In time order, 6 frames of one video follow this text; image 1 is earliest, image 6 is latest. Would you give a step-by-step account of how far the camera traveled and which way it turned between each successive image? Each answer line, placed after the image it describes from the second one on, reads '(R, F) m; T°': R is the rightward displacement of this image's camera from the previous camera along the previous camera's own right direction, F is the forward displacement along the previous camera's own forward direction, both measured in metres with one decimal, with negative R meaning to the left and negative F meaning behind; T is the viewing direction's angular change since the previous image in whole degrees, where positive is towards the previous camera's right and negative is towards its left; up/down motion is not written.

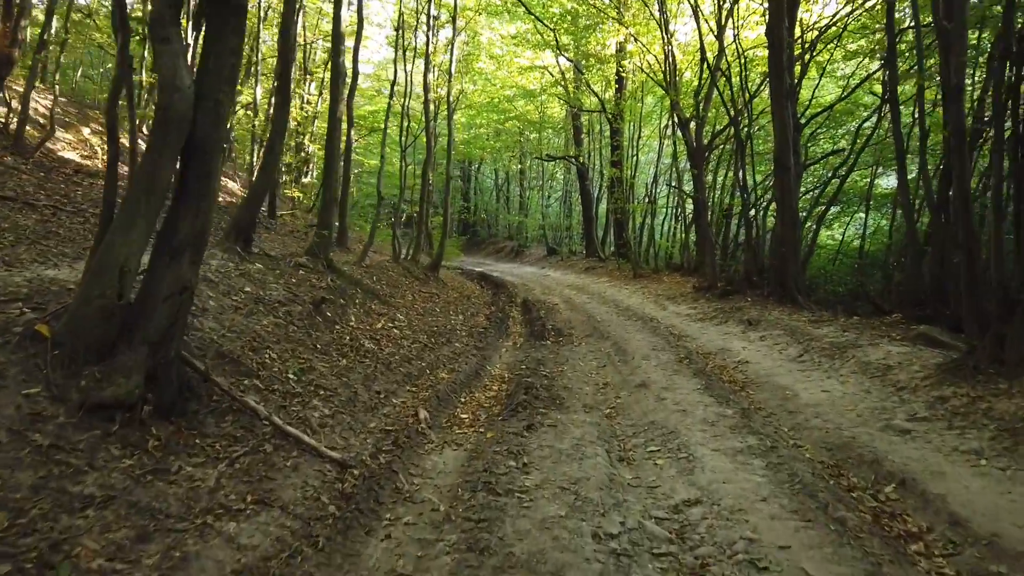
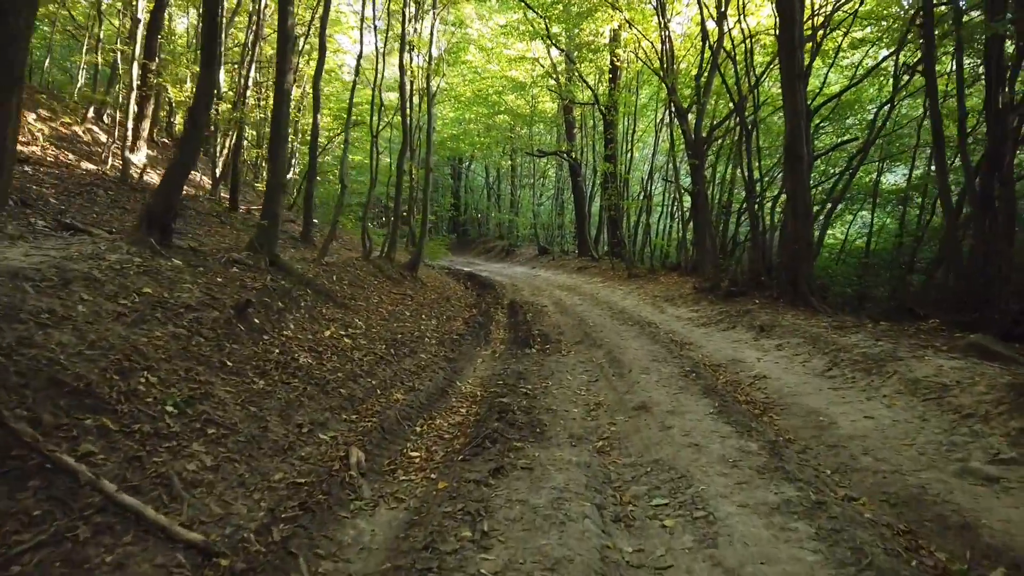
(+0.2, +1.5) m; +1°
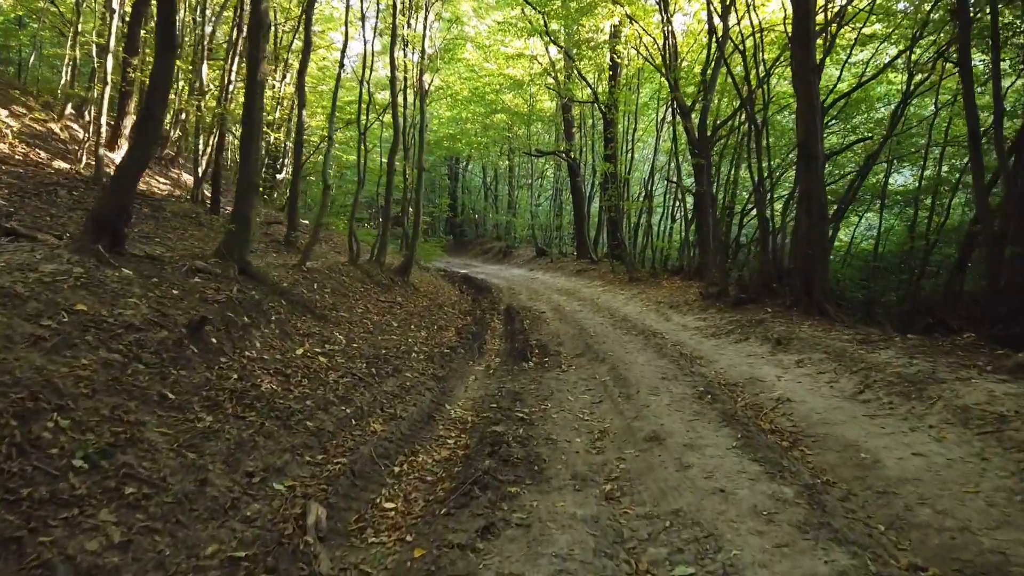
(0.0, +0.8) m; 0°
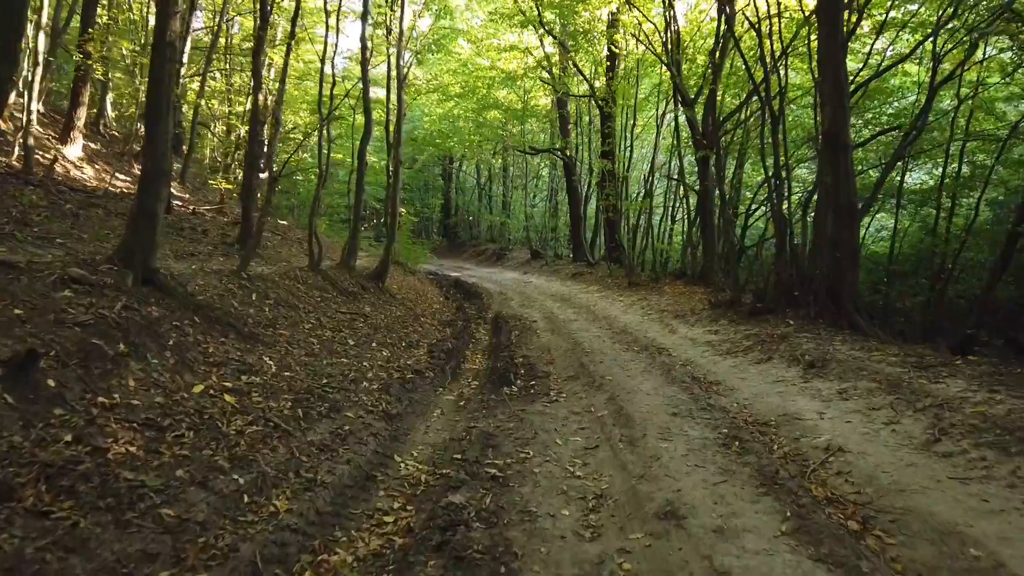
(+0.2, +1.7) m; 0°
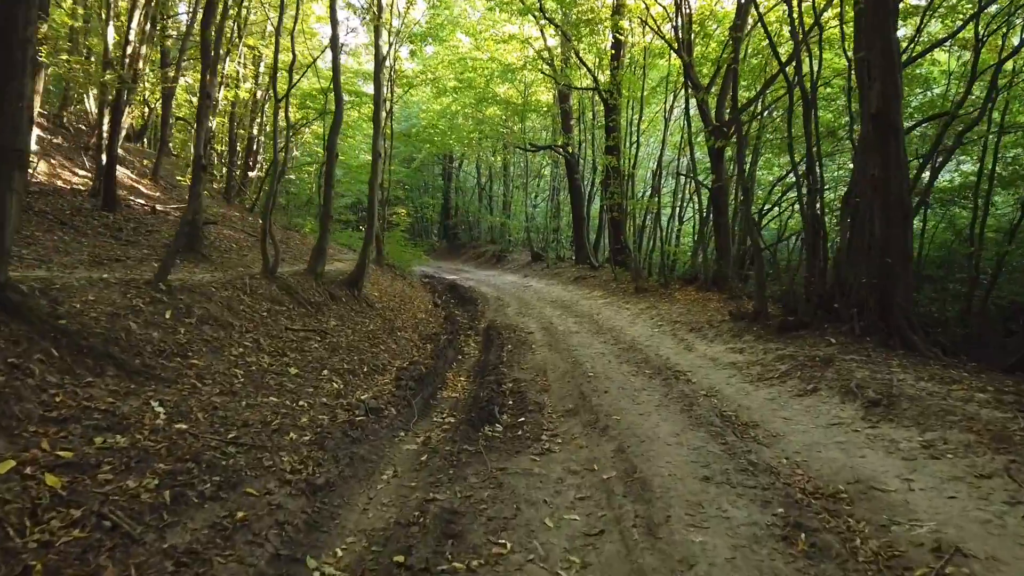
(+0.2, +1.7) m; 0°
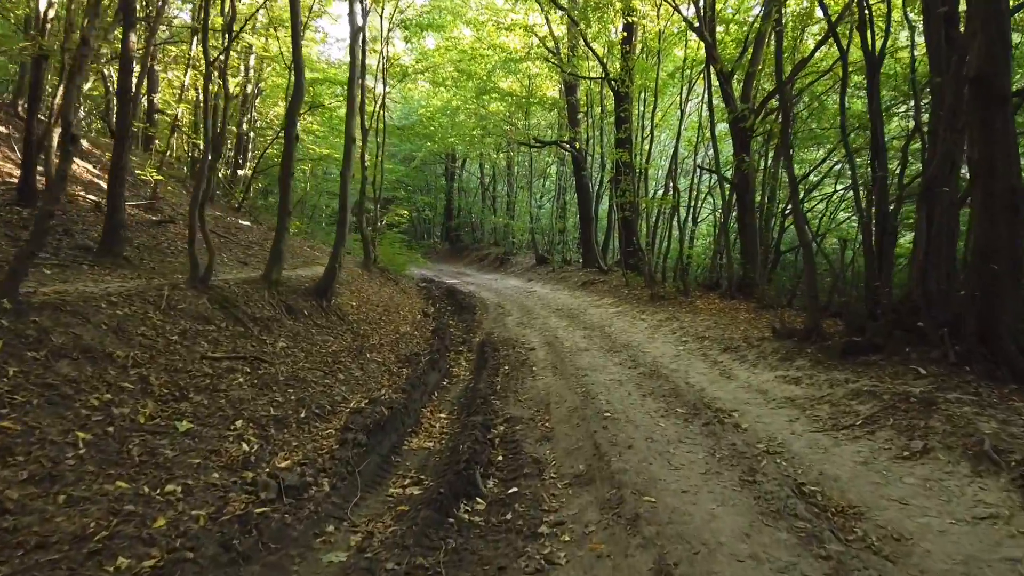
(+0.1, +2.1) m; 0°
